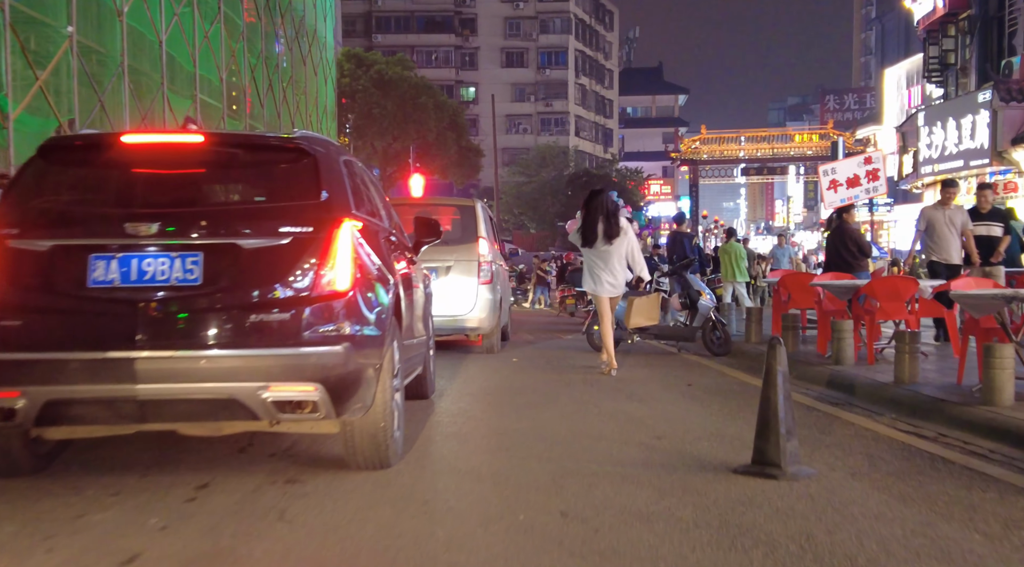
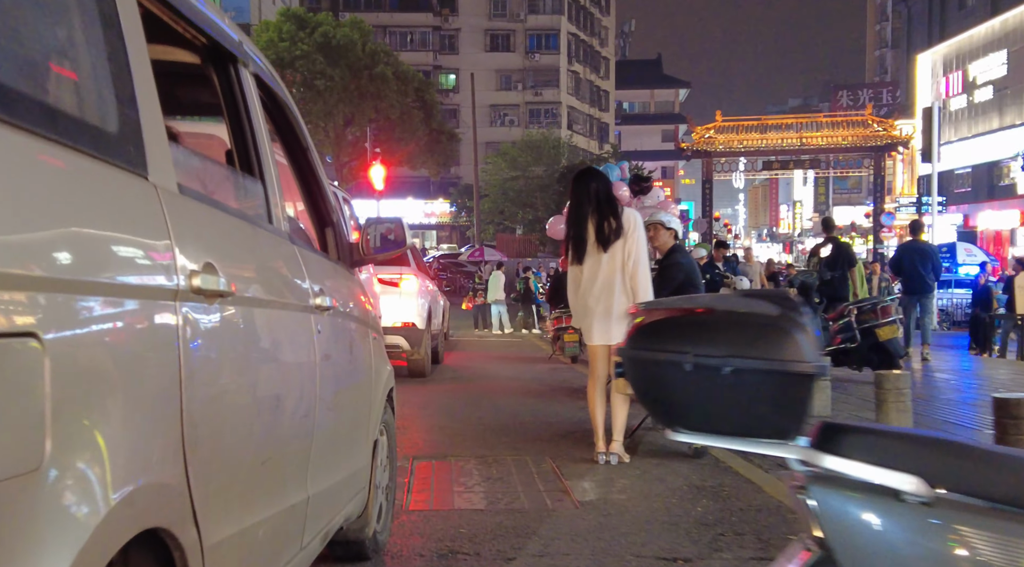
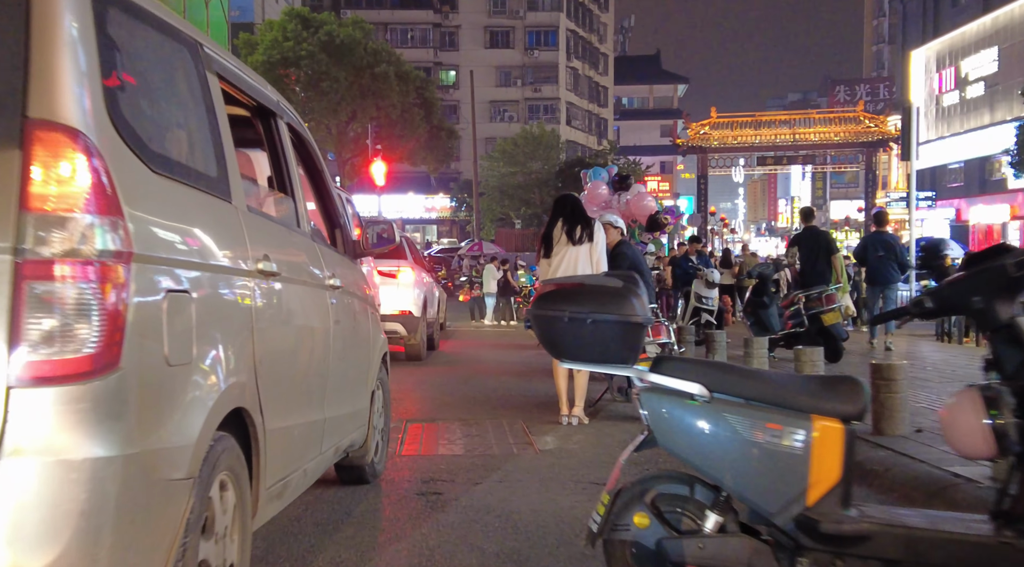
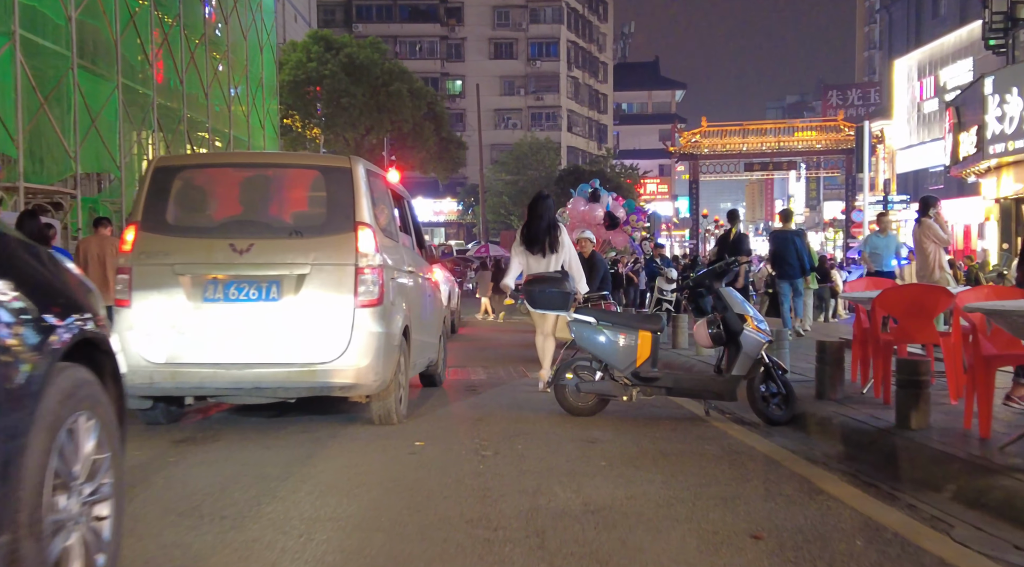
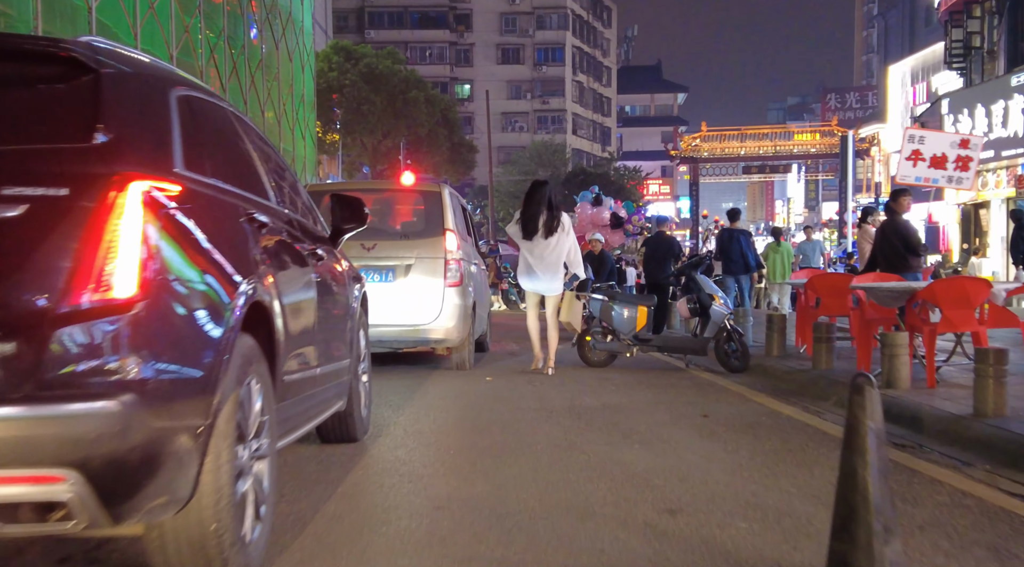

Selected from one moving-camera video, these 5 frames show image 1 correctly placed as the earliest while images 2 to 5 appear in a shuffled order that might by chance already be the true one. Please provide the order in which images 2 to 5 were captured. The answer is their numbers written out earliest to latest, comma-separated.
5, 4, 3, 2
